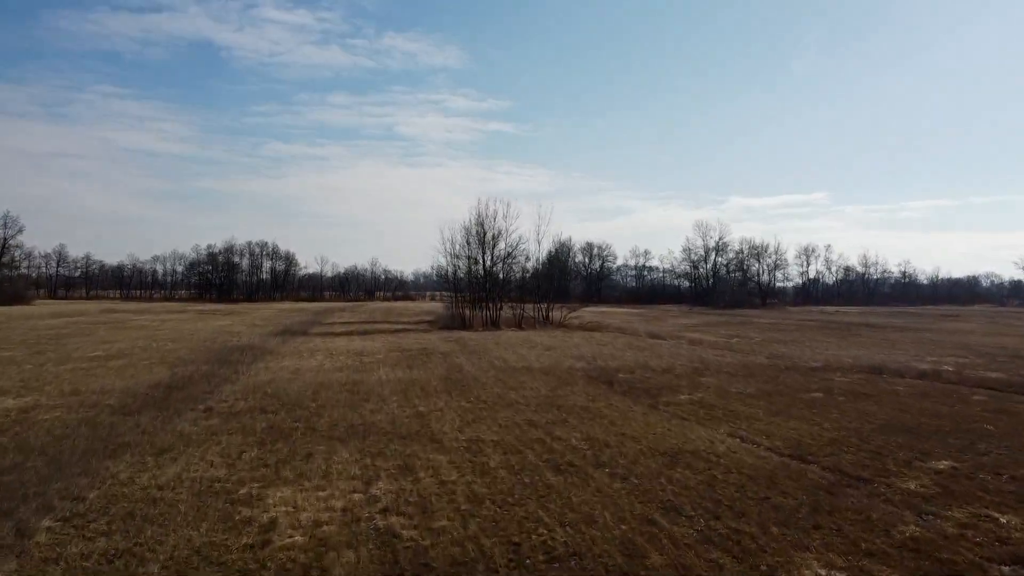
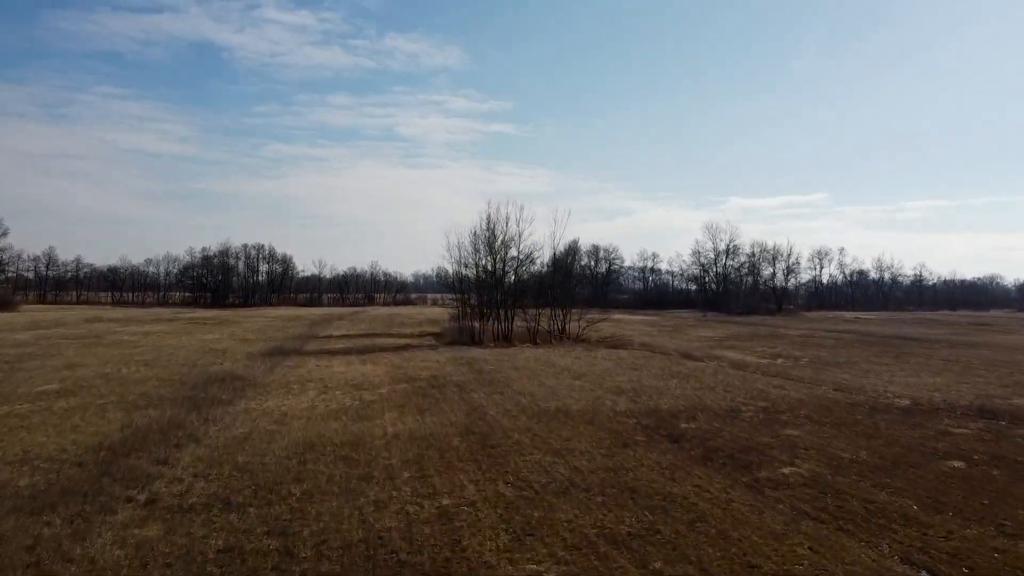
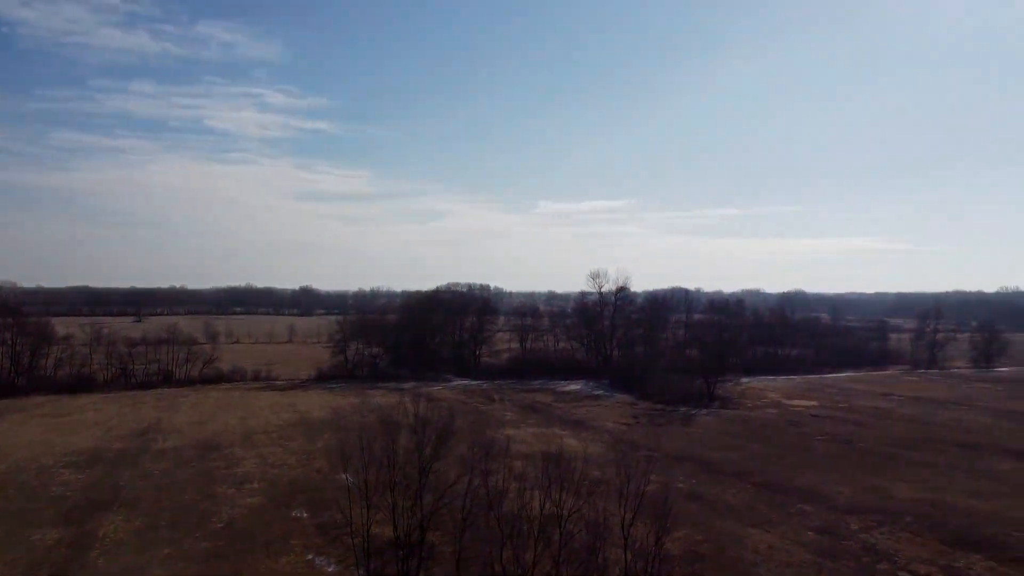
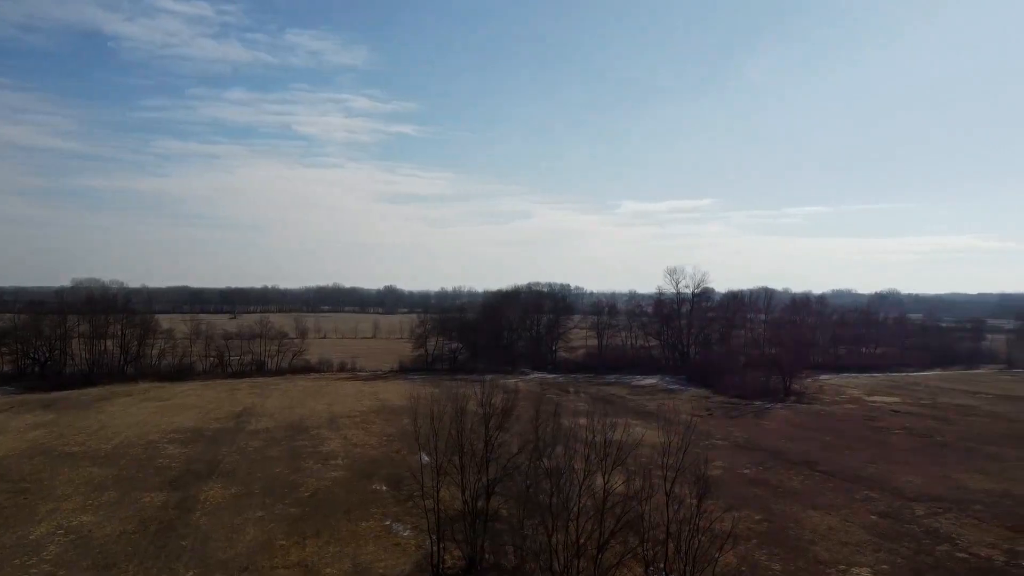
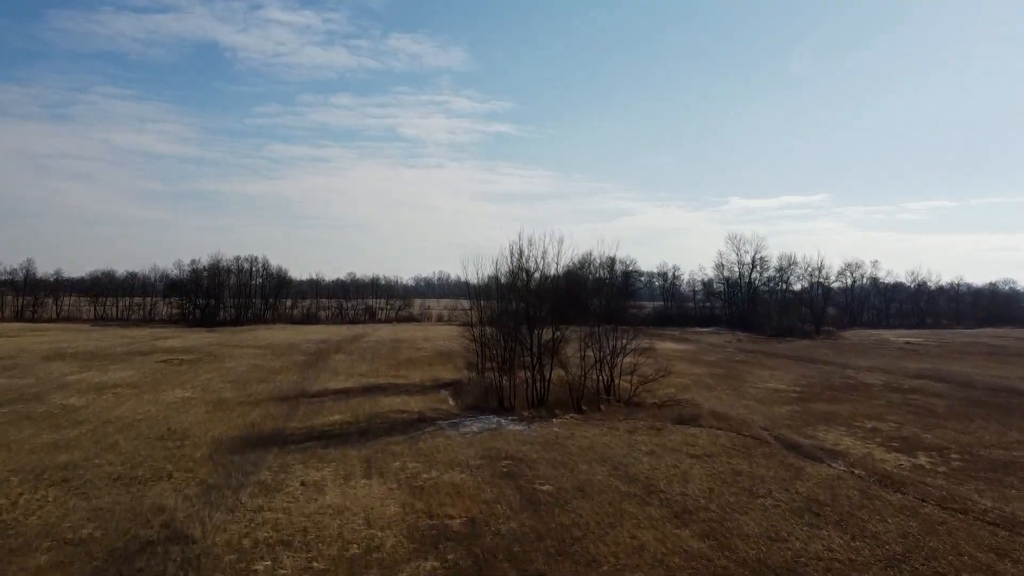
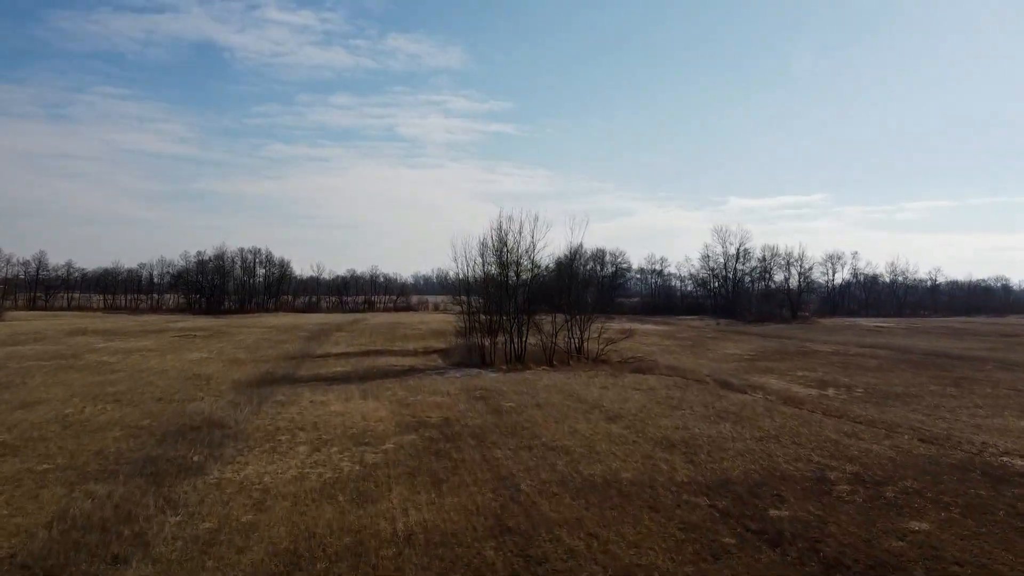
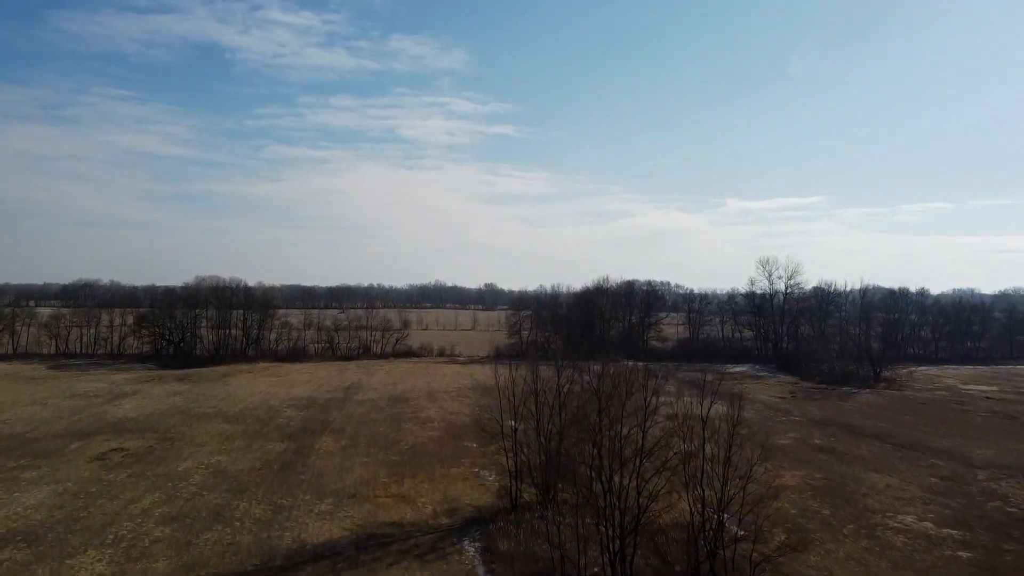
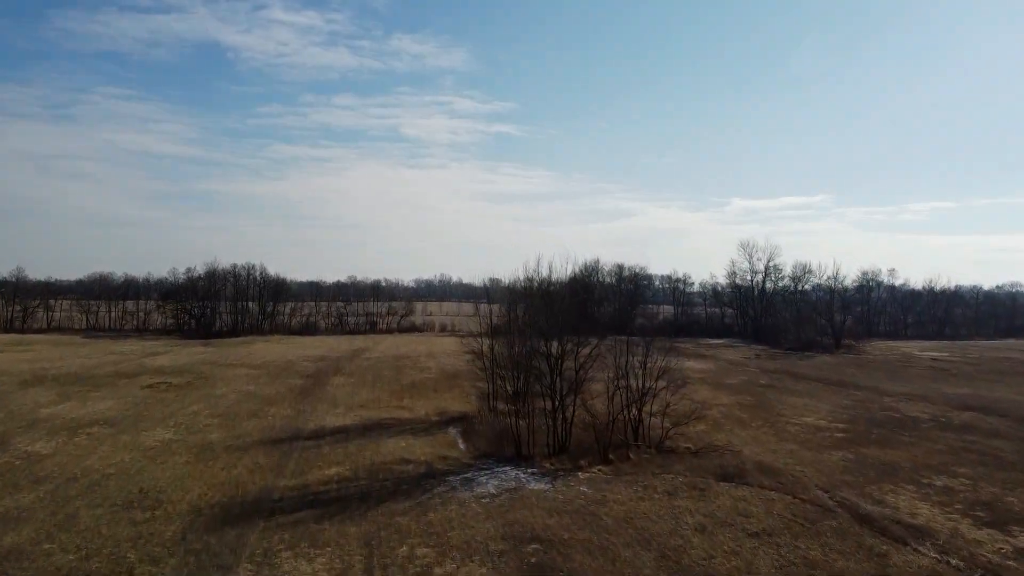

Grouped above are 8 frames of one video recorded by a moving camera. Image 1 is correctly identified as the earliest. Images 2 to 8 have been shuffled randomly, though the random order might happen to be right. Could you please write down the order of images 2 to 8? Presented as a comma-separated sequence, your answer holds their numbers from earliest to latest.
2, 6, 5, 8, 7, 4, 3
